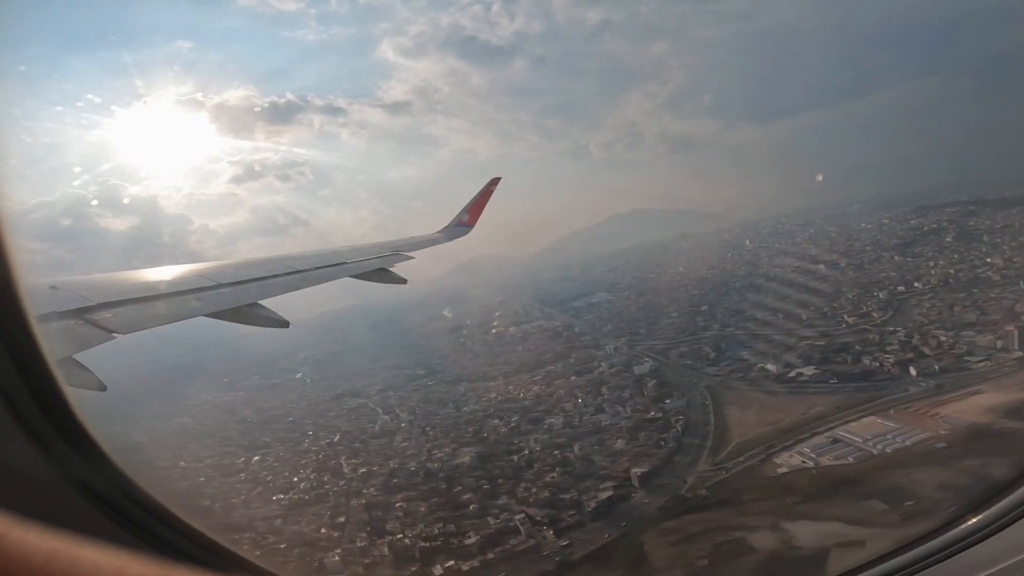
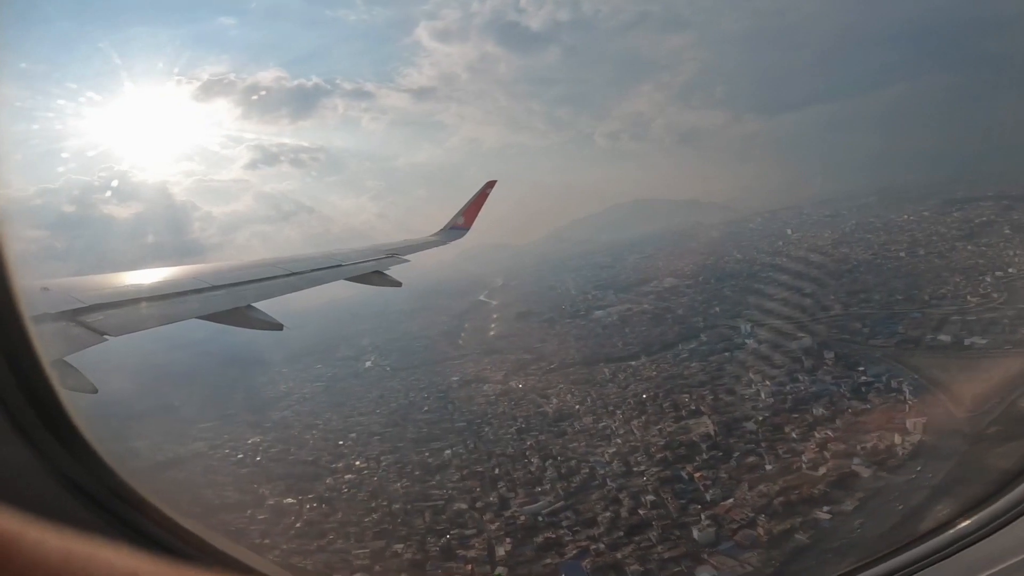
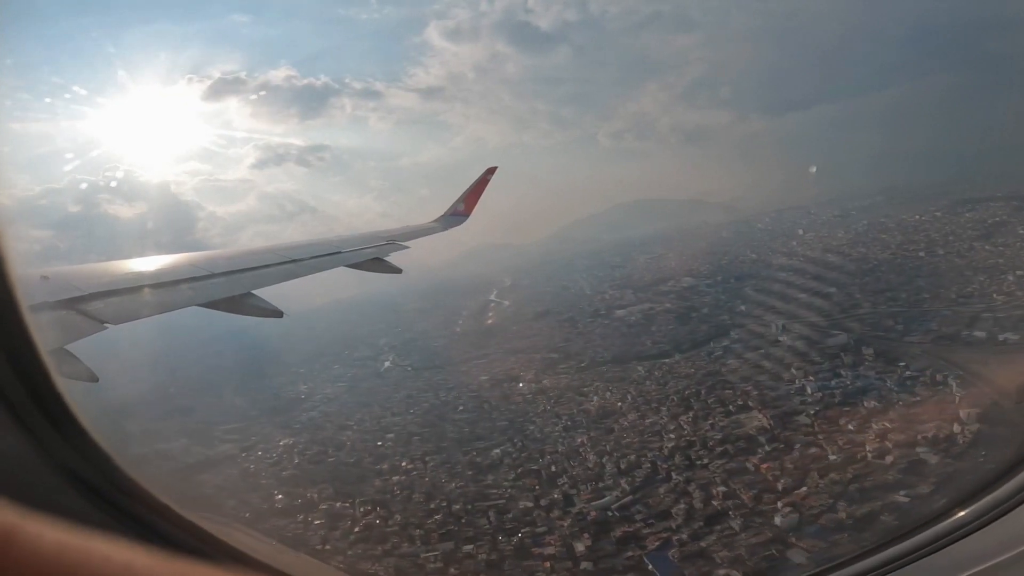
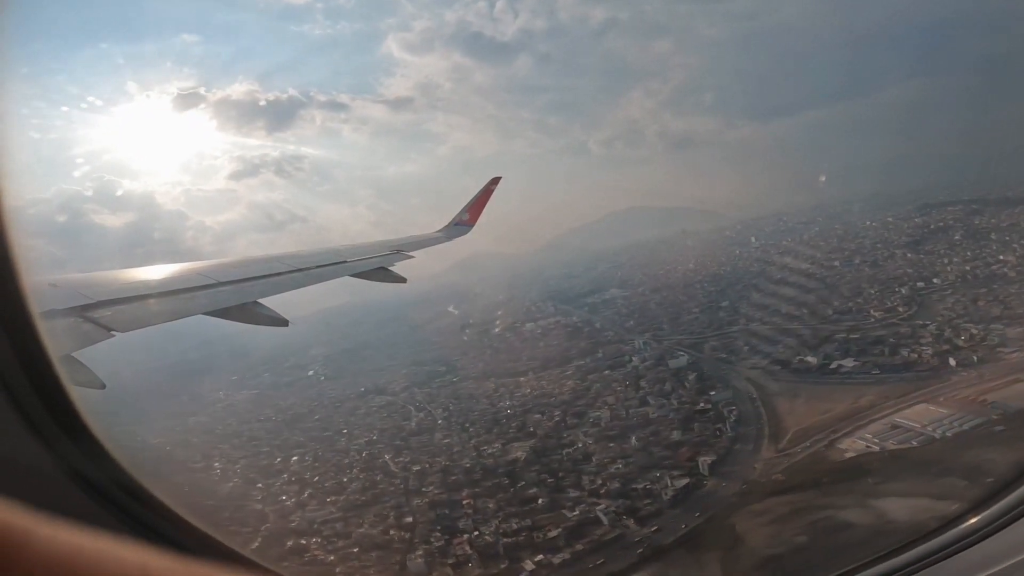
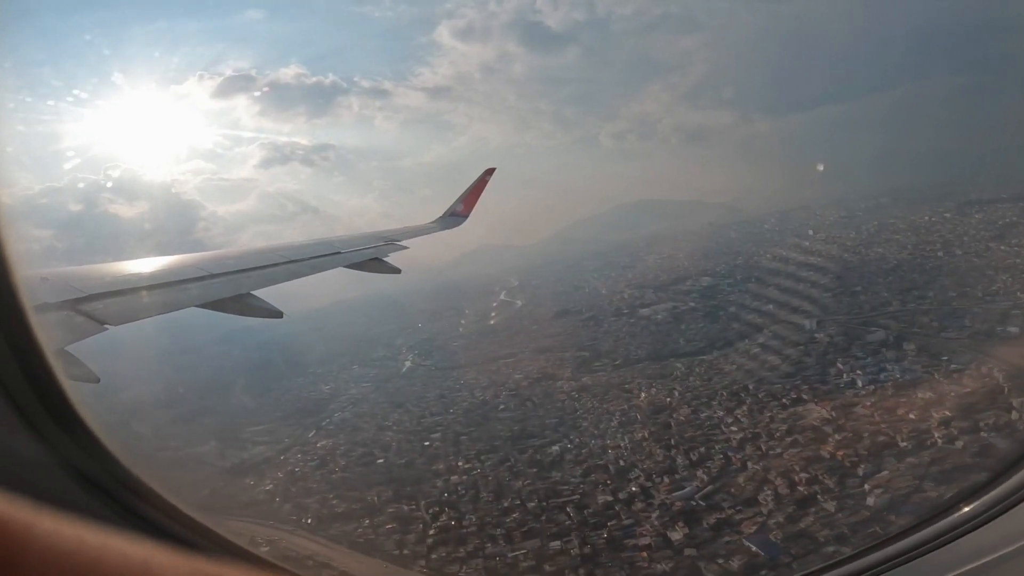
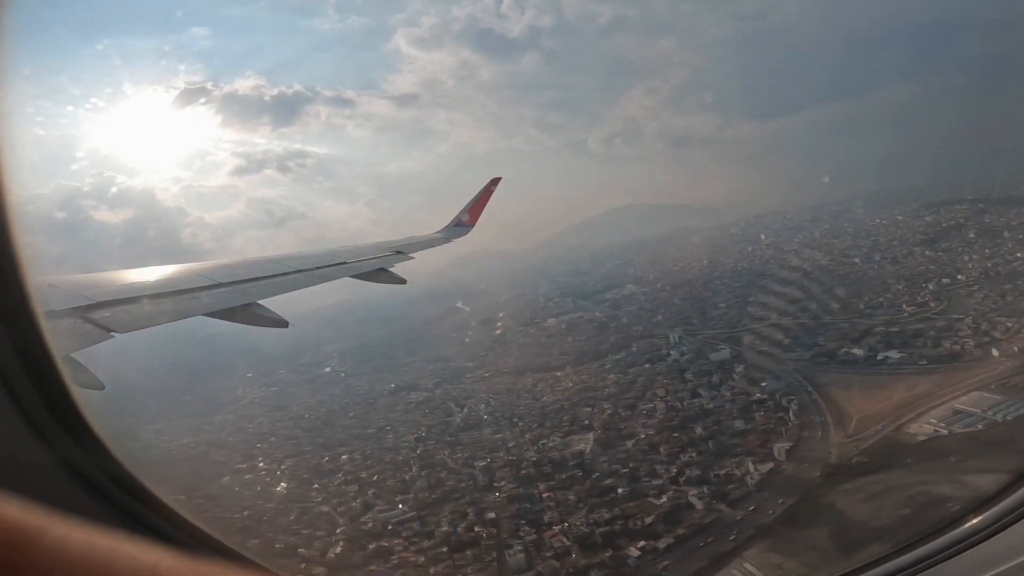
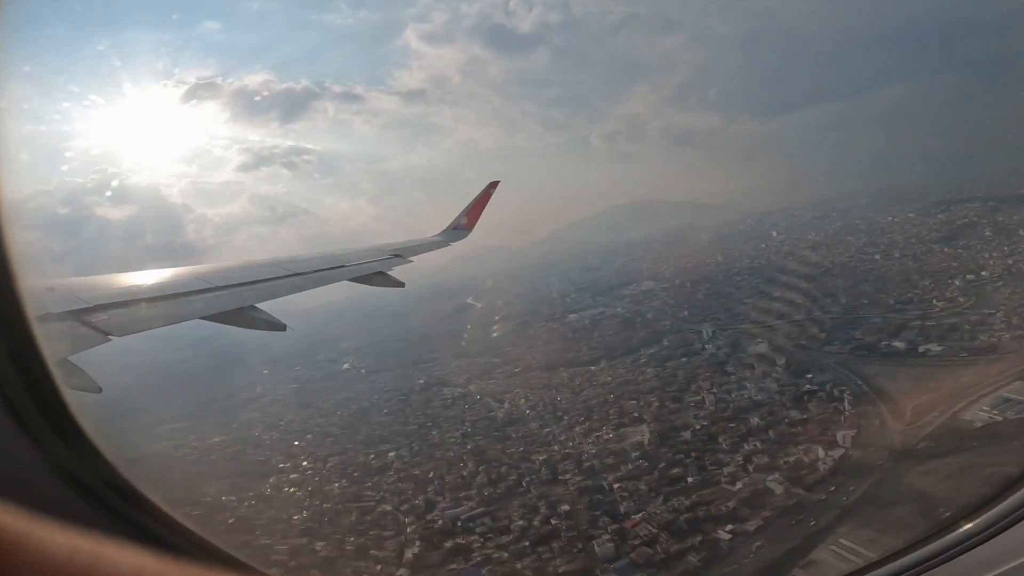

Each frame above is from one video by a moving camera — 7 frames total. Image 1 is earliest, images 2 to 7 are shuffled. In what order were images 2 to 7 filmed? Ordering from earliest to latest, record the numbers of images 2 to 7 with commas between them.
4, 6, 7, 2, 3, 5
